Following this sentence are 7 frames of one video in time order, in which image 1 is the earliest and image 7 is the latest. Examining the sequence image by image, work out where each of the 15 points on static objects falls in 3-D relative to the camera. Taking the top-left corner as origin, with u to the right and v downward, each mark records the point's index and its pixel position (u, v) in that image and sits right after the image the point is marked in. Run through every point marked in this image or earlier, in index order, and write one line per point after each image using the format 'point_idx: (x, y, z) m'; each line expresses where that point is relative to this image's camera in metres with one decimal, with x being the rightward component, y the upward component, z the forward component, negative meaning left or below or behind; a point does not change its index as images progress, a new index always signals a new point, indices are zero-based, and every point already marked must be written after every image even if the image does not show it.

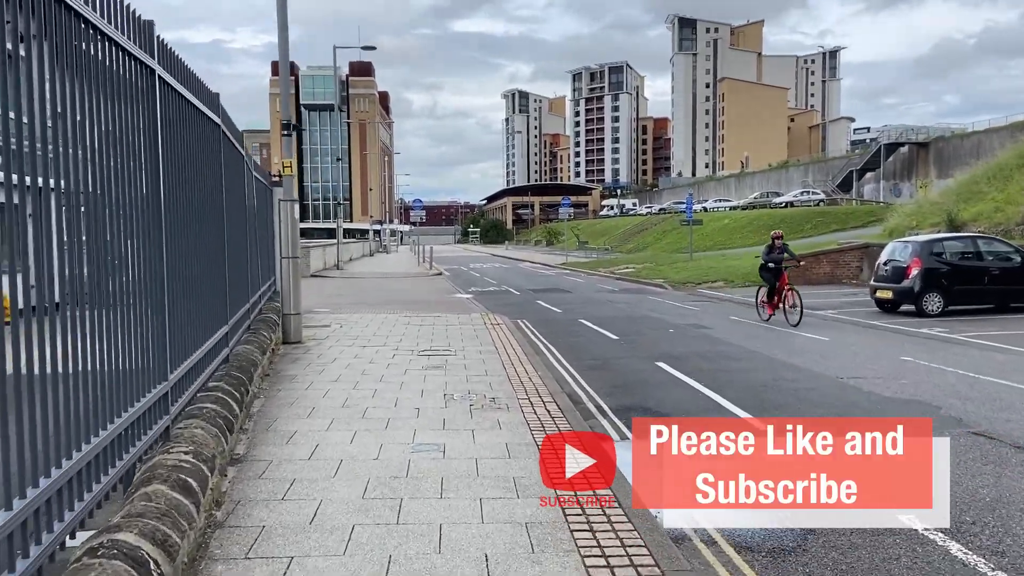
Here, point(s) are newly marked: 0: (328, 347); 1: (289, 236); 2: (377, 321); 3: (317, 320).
0: (-2.6, -0.8, +10.4) m
1: (-3.1, +0.7, +10.6) m
2: (-2.4, -0.6, +13.9) m
3: (-3.6, -0.6, +13.8) m
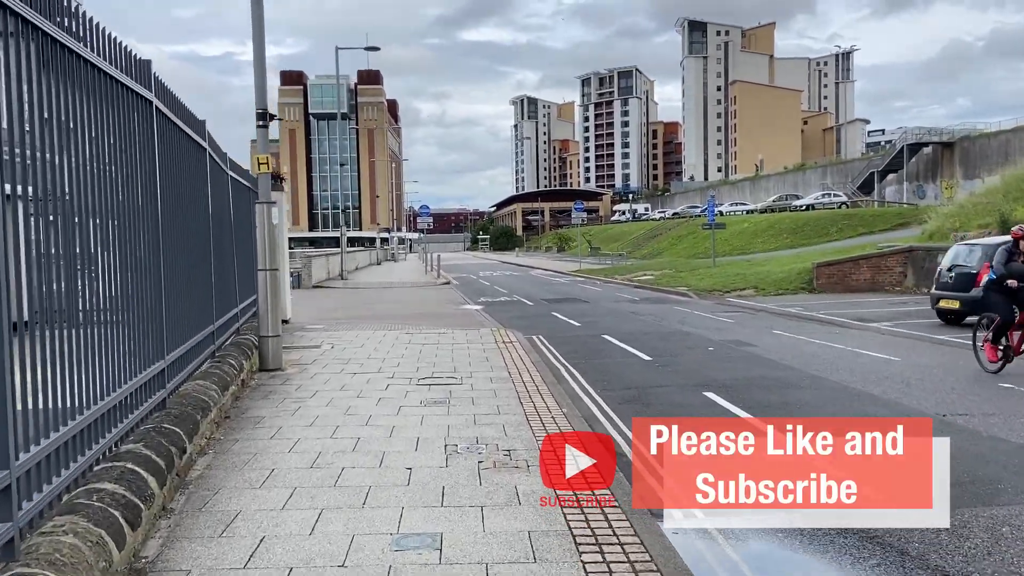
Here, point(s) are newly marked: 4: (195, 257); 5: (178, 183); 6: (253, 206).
0: (-2.4, -1.0, +8.8) m
1: (-3.0, +0.5, +9.0) m
2: (-2.2, -0.8, +12.3) m
3: (-3.4, -0.8, +12.2) m
4: (-3.1, +0.3, +7.5) m
5: (-3.1, +0.9, +7.1) m
6: (-3.7, +1.2, +10.7) m
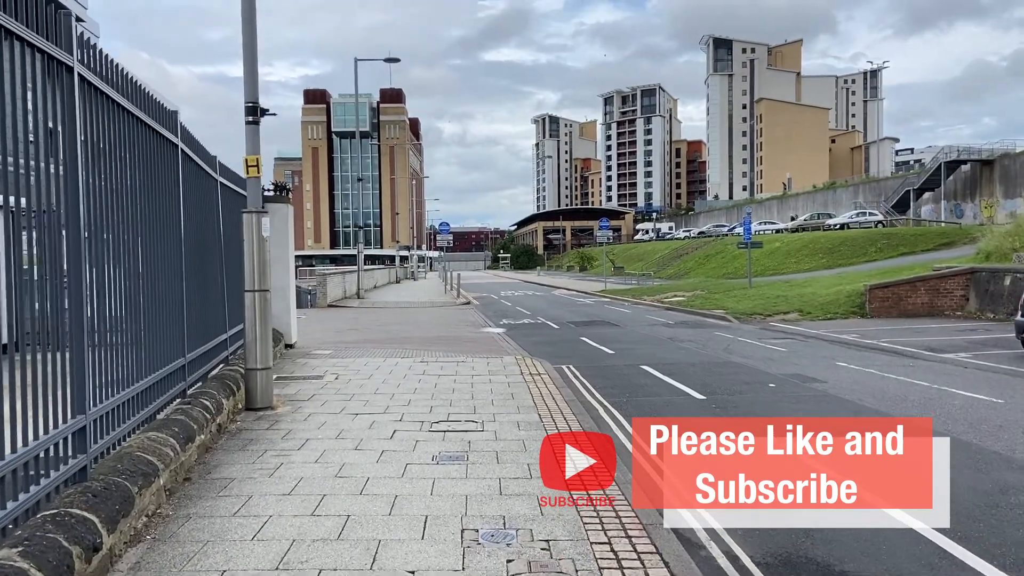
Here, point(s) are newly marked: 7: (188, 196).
0: (-2.0, -1.3, +7.4) m
1: (-2.6, +0.3, +7.7) m
2: (-1.8, -1.2, +10.9) m
3: (-3.0, -1.2, +10.8) m
4: (-2.9, +0.1, +6.2) m
5: (-2.8, +0.7, +5.7) m
6: (-3.3, +0.9, +9.4) m
7: (-3.1, +0.9, +7.1) m
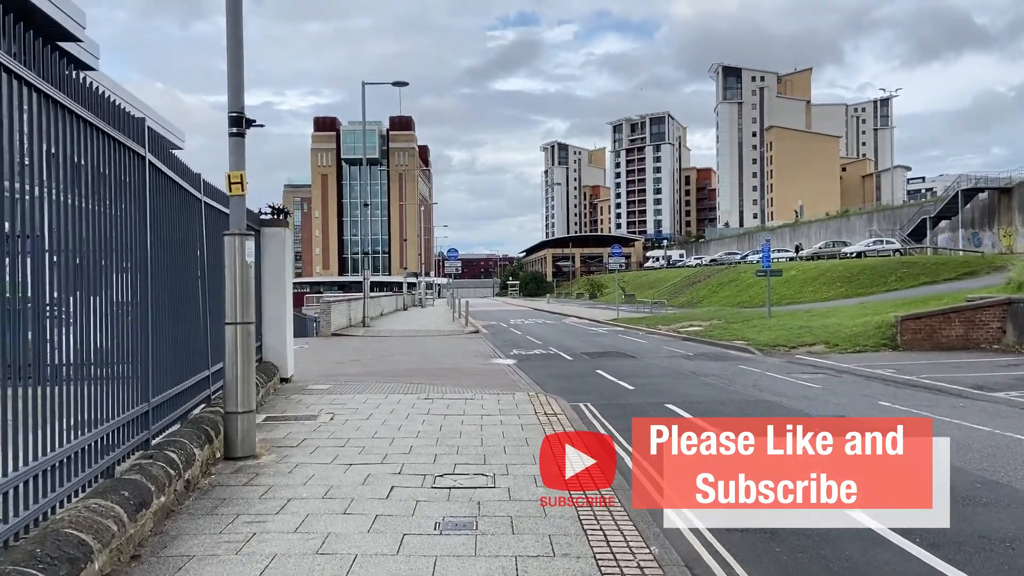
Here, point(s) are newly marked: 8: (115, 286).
0: (-1.9, -1.5, +6.5) m
1: (-2.5, 0.0, +6.8) m
2: (-1.6, -1.6, +9.9) m
3: (-2.8, -1.5, +9.9) m
4: (-2.7, -0.2, +5.3) m
5: (-2.7, +0.5, +4.9) m
6: (-3.1, +0.5, +8.5) m
7: (-2.9, +0.6, +6.3) m
8: (-2.7, 0.0, +5.2) m
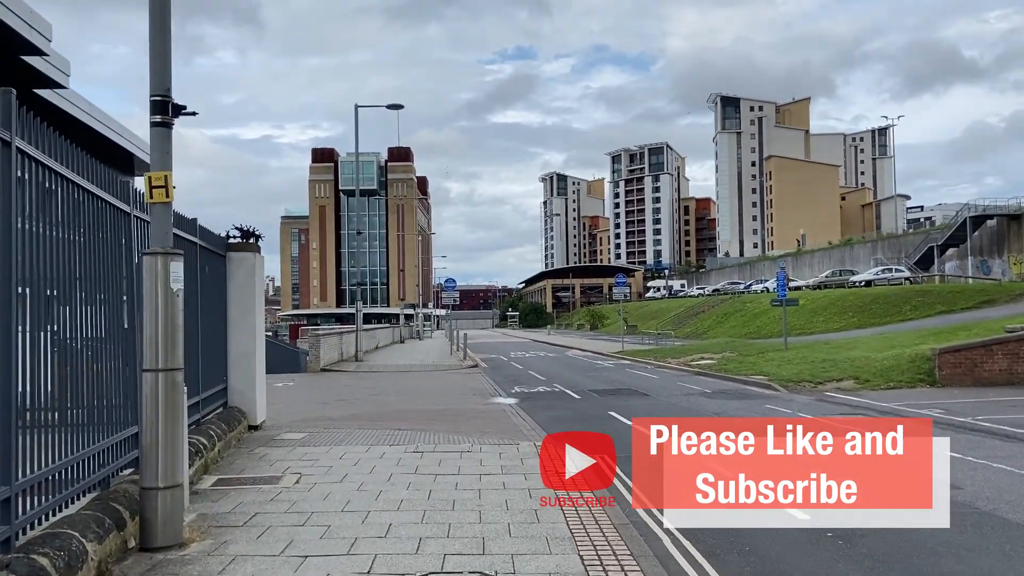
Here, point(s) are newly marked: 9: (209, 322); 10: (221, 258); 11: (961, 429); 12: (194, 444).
0: (-1.9, -1.8, +4.9) m
1: (-2.4, -0.3, +5.2) m
2: (-1.6, -1.9, +8.3) m
3: (-2.7, -1.9, +8.3) m
4: (-2.7, -0.3, +3.7) m
5: (-2.7, +0.4, +3.4) m
6: (-3.1, +0.2, +7.0) m
7: (-2.9, +0.4, +4.7) m
8: (-2.7, -0.2, +3.7) m
9: (-4.0, -0.4, +9.9) m
10: (-4.1, +0.4, +10.6) m
11: (+6.9, -2.2, +11.8) m
12: (-3.3, -1.6, +7.8) m
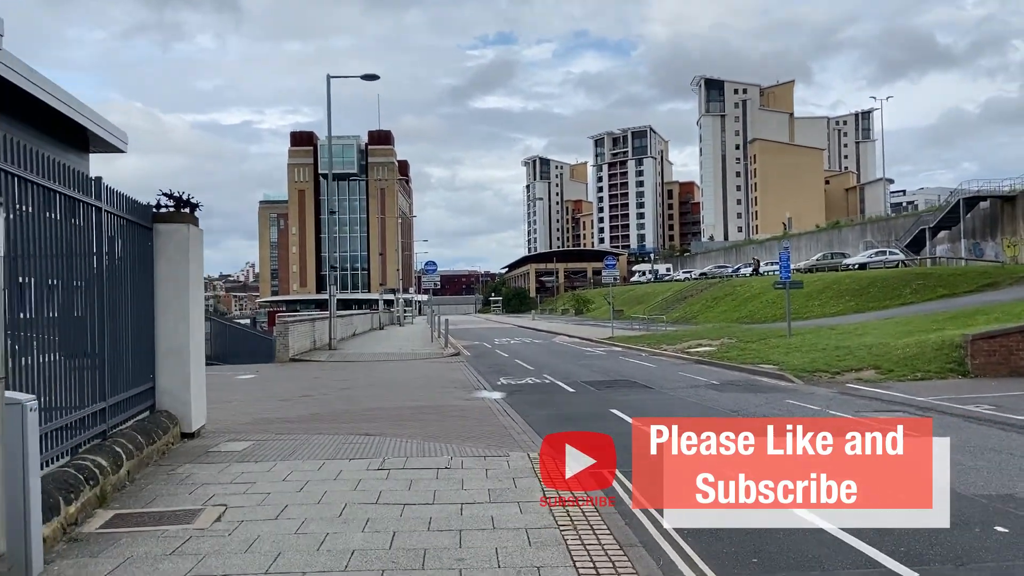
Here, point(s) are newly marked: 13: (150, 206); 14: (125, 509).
0: (-1.9, -1.6, +3.1) m
1: (-2.5, -0.1, +3.4) m
2: (-1.7, -1.7, +6.5) m
3: (-2.8, -1.7, +6.5) m
4: (-2.7, -0.2, +1.9) m
5: (-2.6, +0.5, +1.5) m
6: (-3.2, +0.4, +5.1) m
7: (-2.9, +0.5, +2.9) m
8: (-2.7, 0.0, +1.8) m
9: (-4.1, -0.2, +8.0) m
10: (-4.2, +0.7, +8.7) m
11: (+6.7, -1.9, +10.2) m
12: (-3.4, -1.4, +6.0) m
13: (-4.3, +1.0, +9.0) m
14: (-3.0, -1.7, +6.1) m
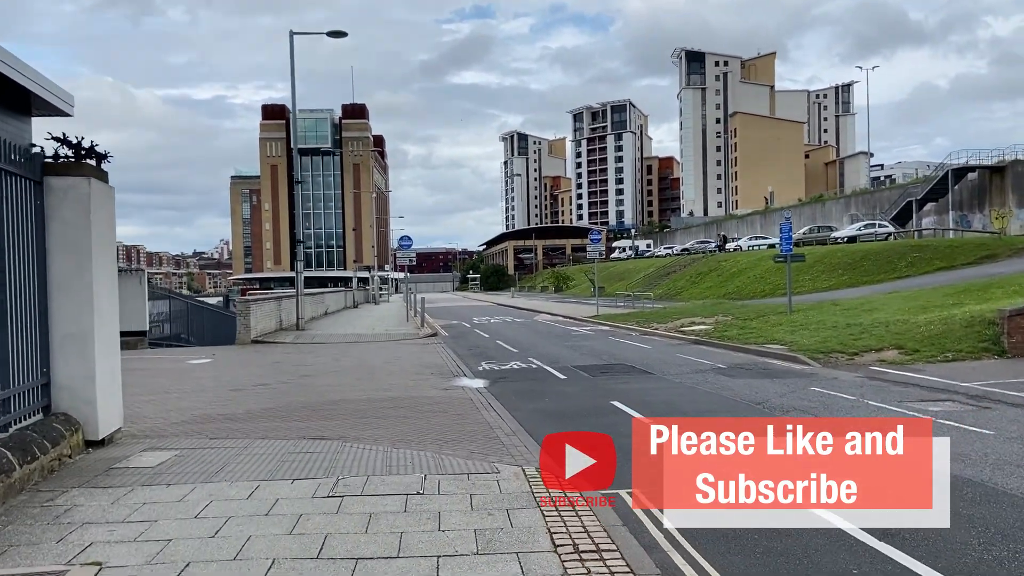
0: (-1.8, -1.5, +1.3) m
1: (-2.4, 0.0, +1.6) m
2: (-1.7, -1.5, +4.8) m
3: (-2.9, -1.5, +4.7) m
4: (-2.6, -0.2, 0.0) m
5: (-2.5, +0.5, -0.4) m
6: (-3.2, +0.6, +3.3) m
7: (-2.8, +0.6, +1.0) m
8: (-2.6, 0.0, 0.0) m
9: (-4.2, 0.0, +6.1) m
10: (-4.3, +0.9, +6.8) m
11: (+6.6, -1.5, +8.7) m
12: (-3.4, -1.2, +4.2) m
13: (-4.4, +1.2, +7.0) m
14: (-3.0, -1.5, +4.3) m
